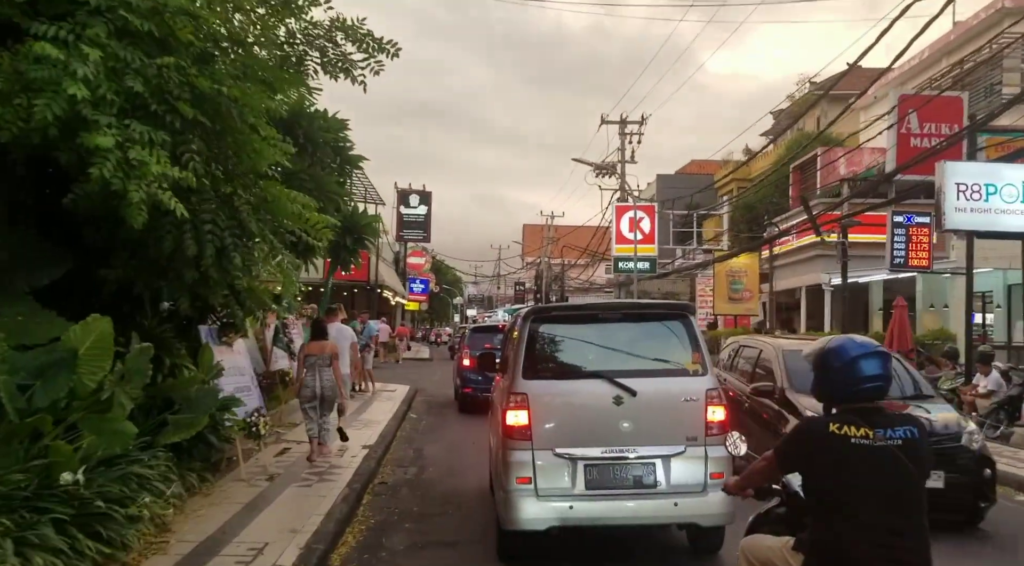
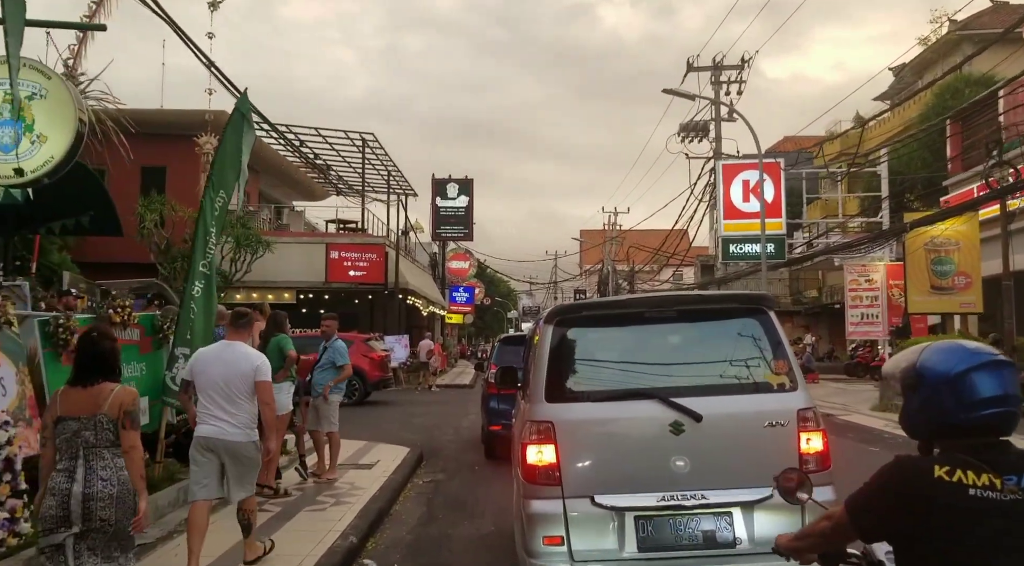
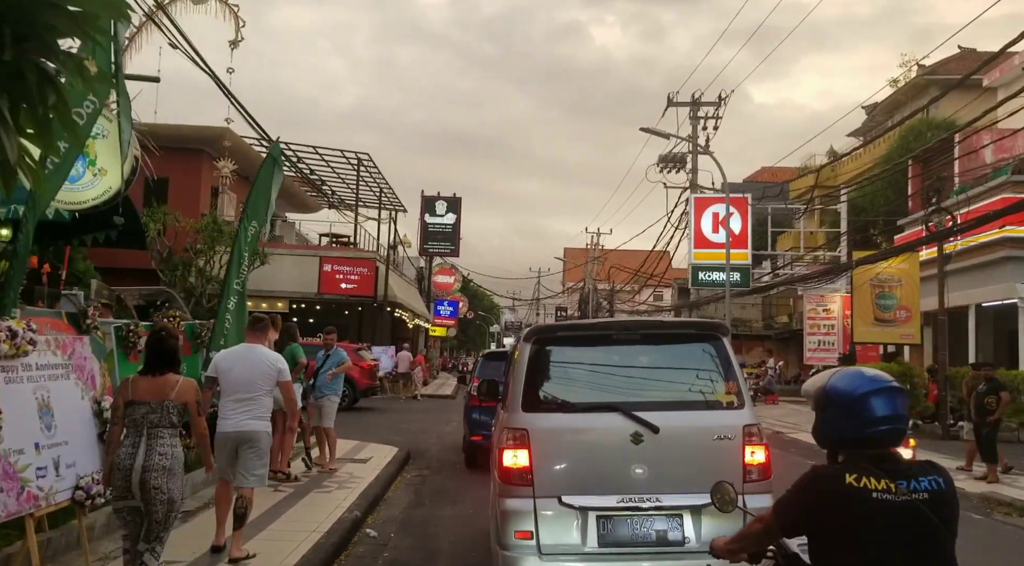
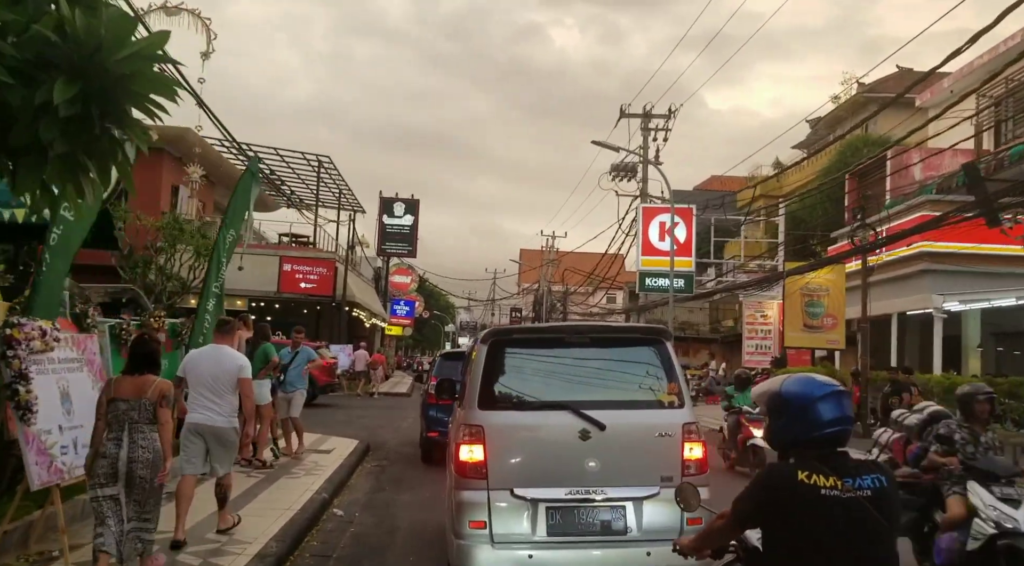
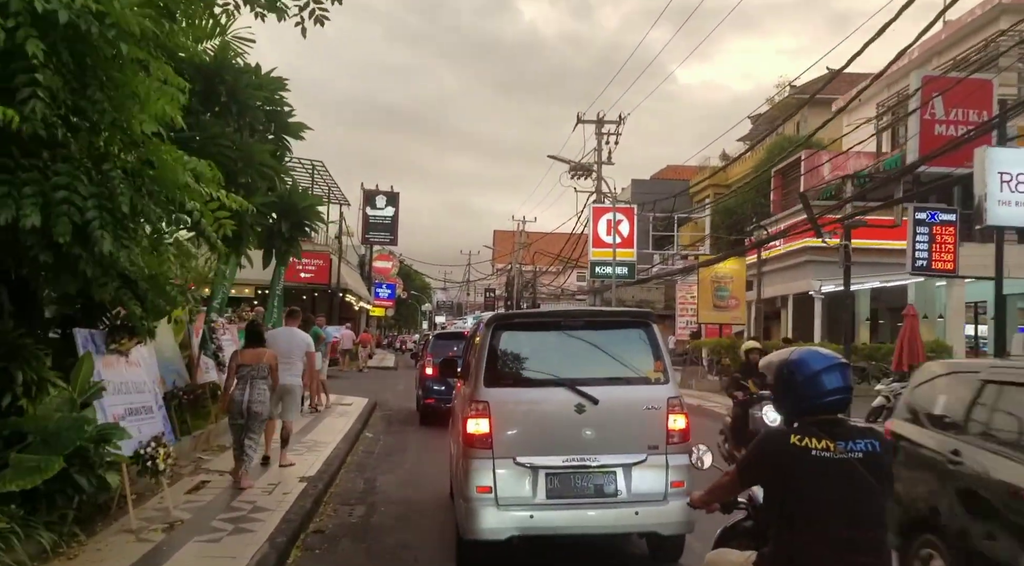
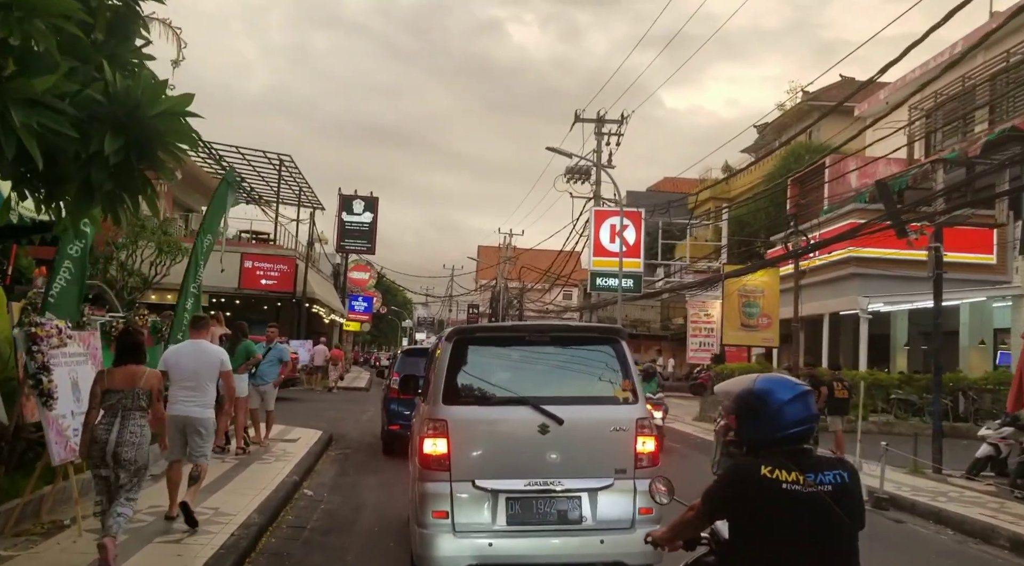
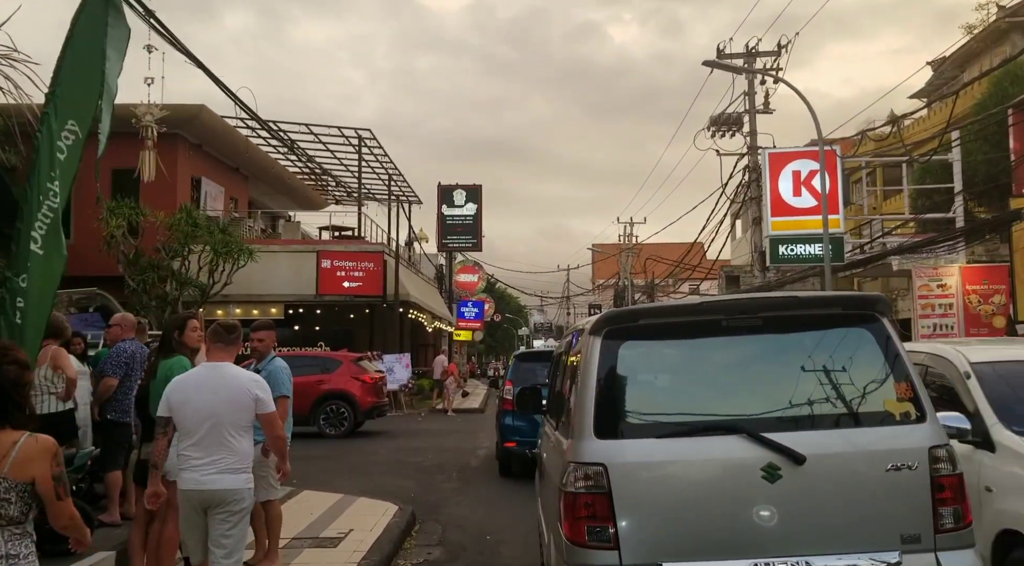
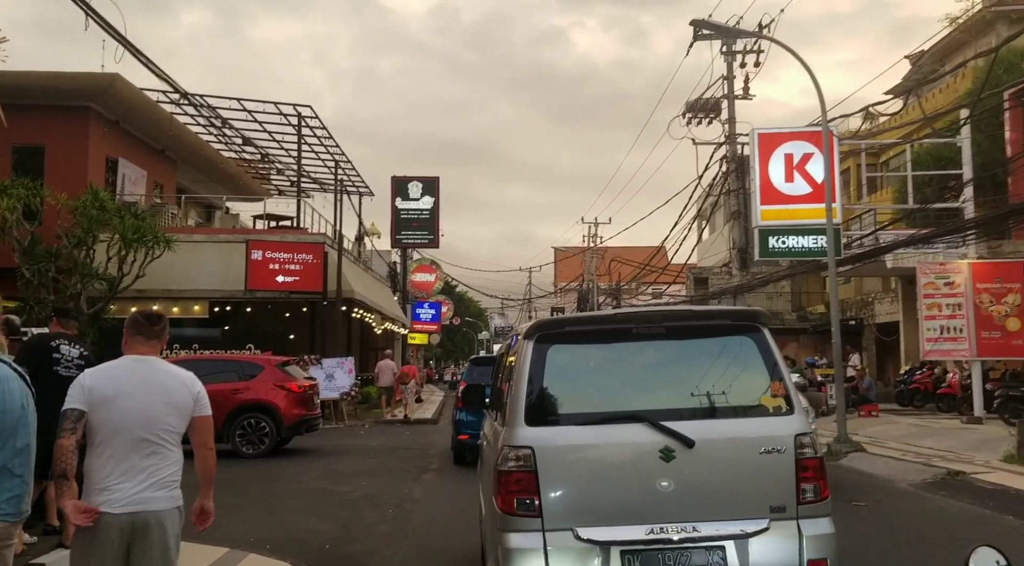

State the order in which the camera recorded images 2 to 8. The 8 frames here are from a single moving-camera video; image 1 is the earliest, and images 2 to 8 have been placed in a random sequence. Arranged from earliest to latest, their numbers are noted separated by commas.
5, 6, 4, 3, 2, 7, 8
